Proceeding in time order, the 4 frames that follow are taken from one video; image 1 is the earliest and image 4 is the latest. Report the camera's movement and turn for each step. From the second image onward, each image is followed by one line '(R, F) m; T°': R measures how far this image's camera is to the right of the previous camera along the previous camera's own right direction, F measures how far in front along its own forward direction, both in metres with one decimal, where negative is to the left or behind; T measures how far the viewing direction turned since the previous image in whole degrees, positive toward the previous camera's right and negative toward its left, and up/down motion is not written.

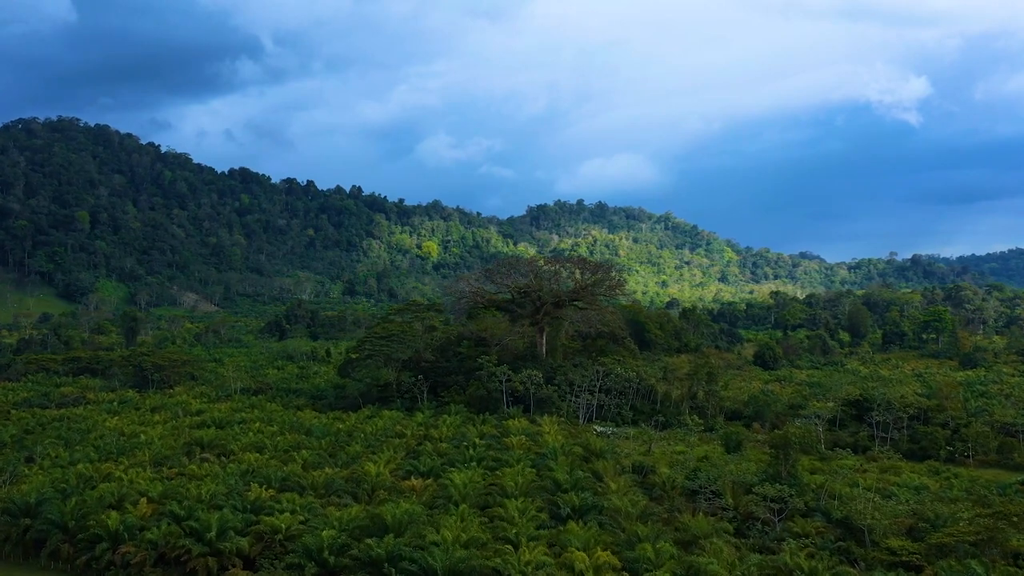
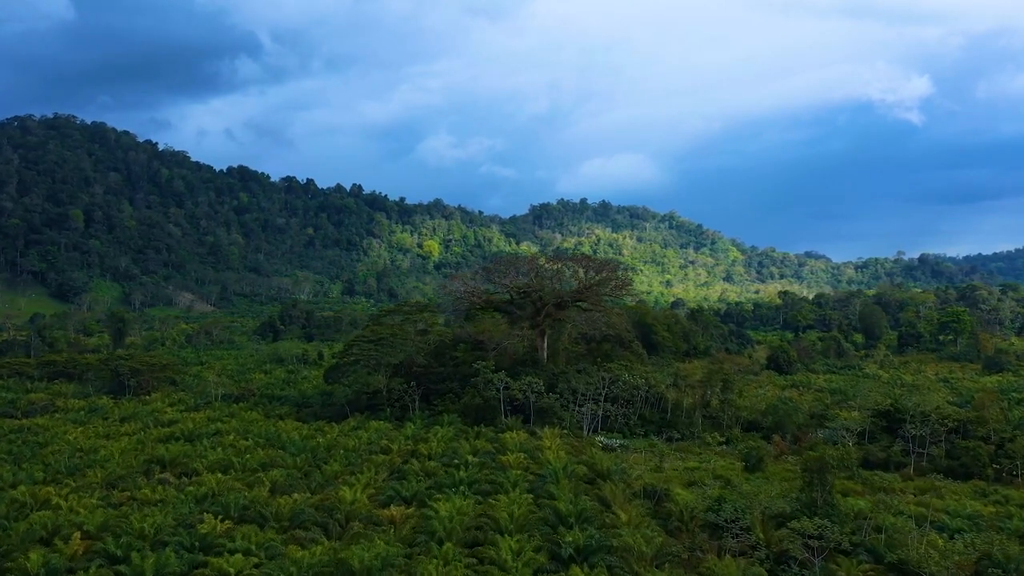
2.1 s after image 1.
(+0.2, +2.3) m; 0°
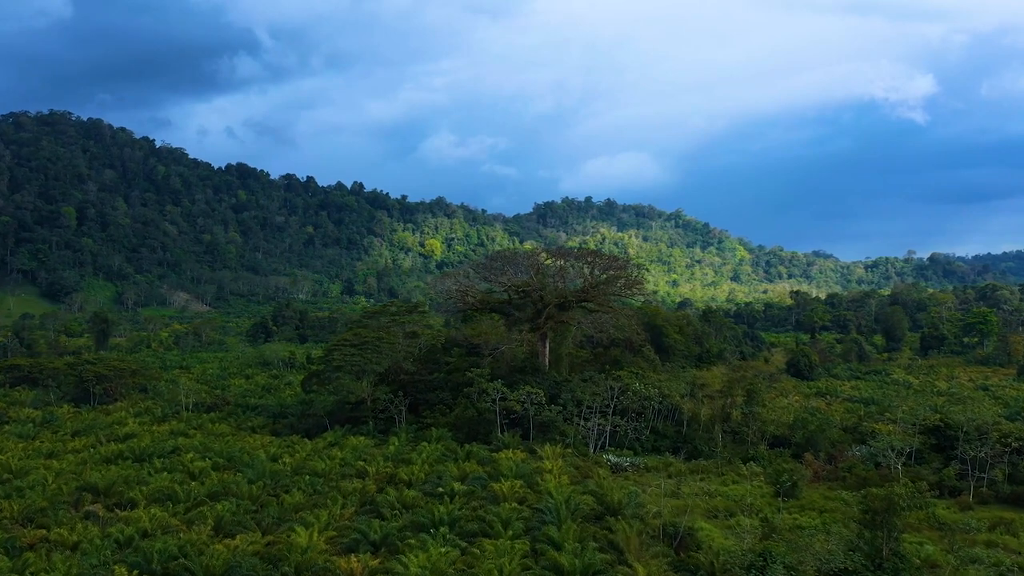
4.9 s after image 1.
(+0.3, +3.0) m; 0°
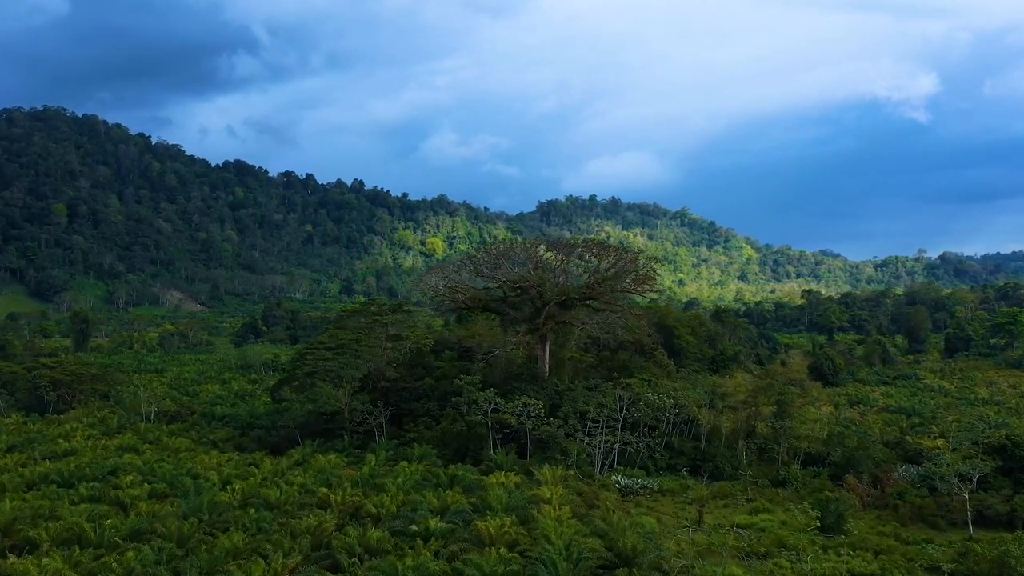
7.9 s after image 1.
(+0.3, +3.1) m; 0°
